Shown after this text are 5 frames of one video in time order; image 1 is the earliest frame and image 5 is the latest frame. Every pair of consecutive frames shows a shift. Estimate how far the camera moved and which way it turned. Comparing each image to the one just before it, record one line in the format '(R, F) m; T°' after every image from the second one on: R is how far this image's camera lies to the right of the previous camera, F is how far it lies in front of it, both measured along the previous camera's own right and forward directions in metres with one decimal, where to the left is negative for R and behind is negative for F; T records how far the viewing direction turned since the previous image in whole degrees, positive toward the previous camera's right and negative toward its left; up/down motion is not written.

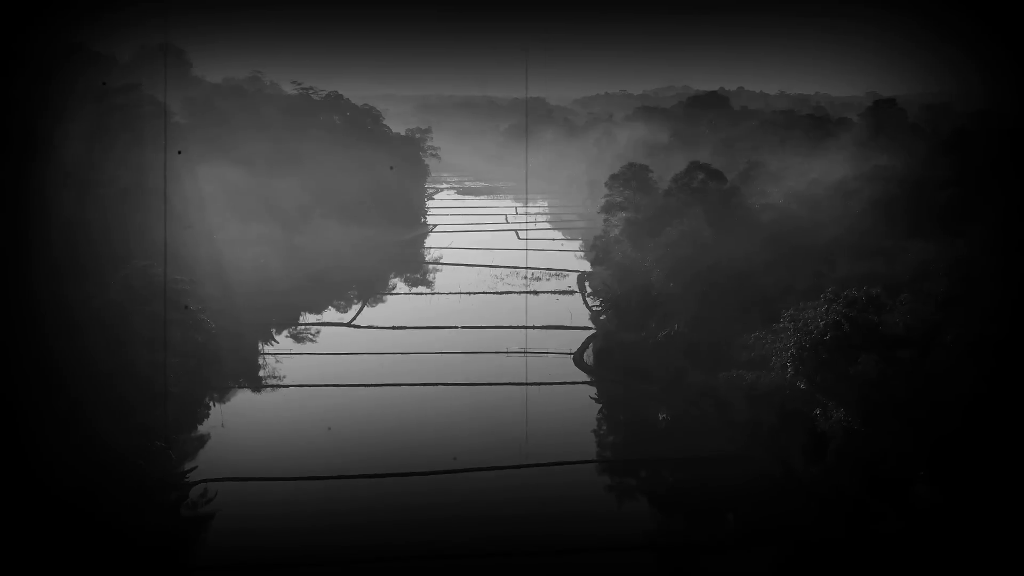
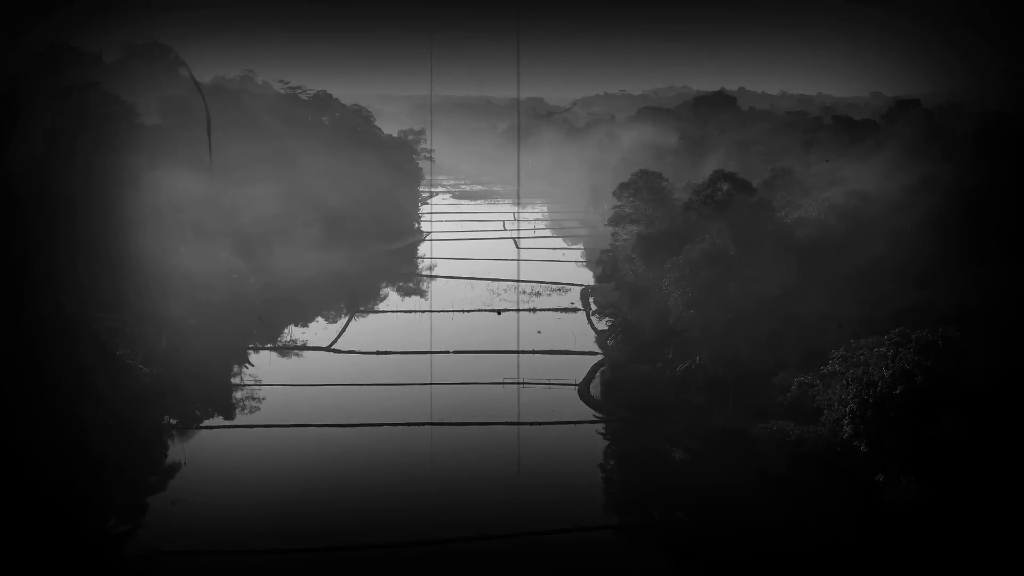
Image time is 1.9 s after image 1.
(0.0, +2.5) m; 0°
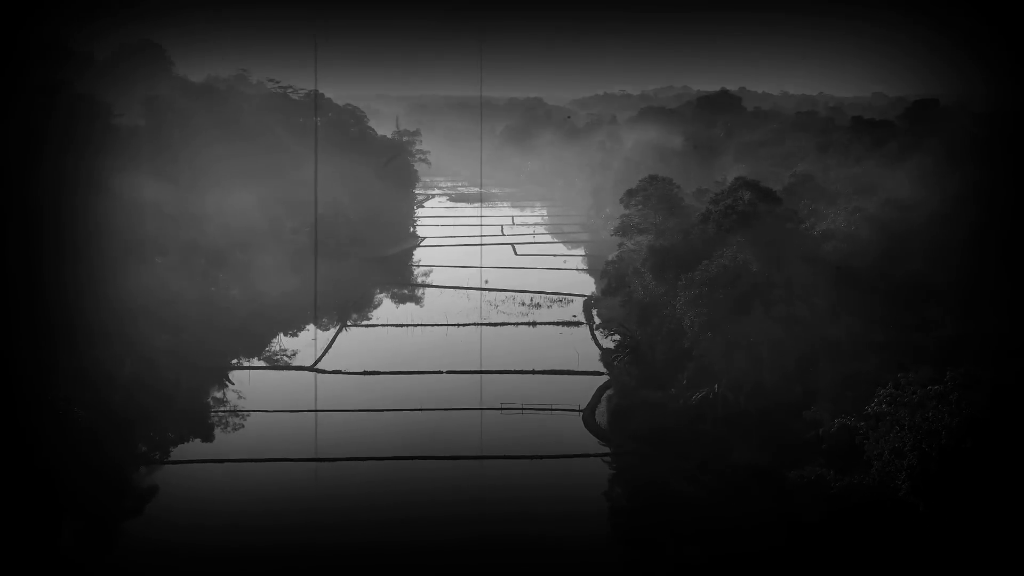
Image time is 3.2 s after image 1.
(0.0, +1.7) m; 0°
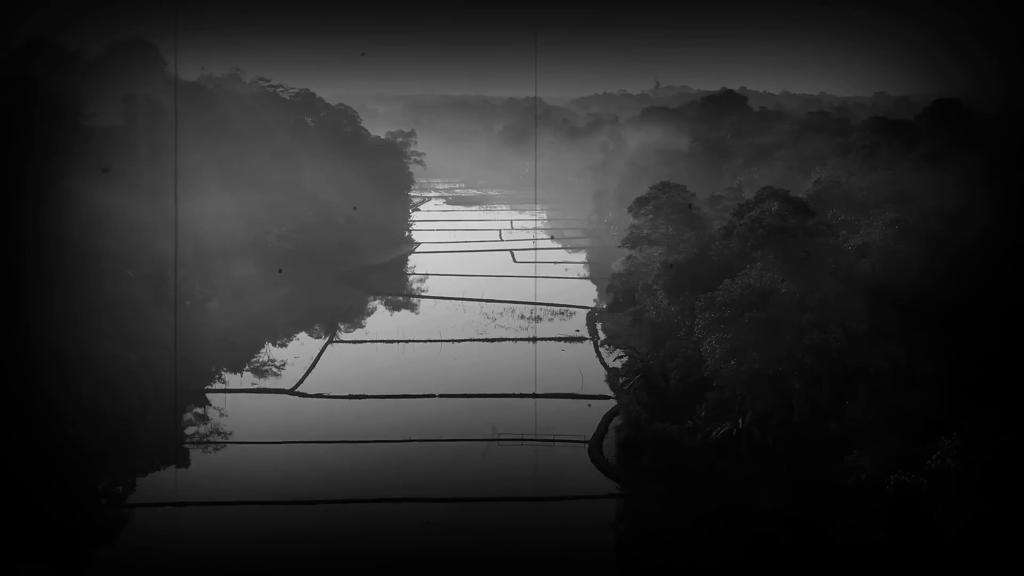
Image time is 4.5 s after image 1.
(0.0, +1.7) m; 0°
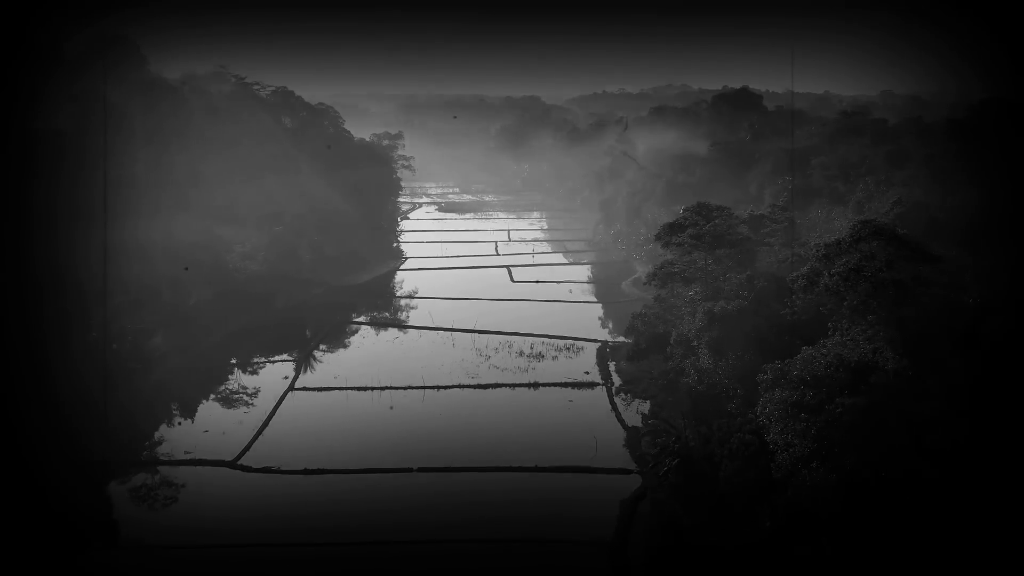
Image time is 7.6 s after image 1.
(0.0, +3.9) m; 0°
